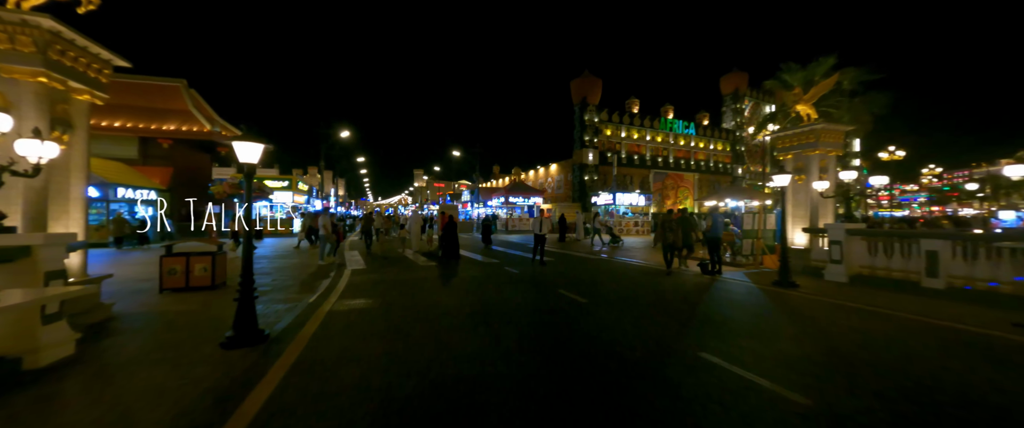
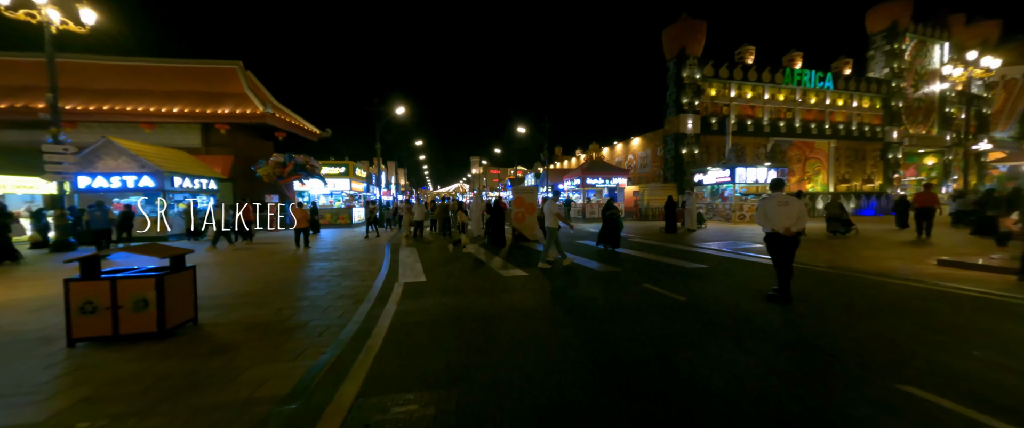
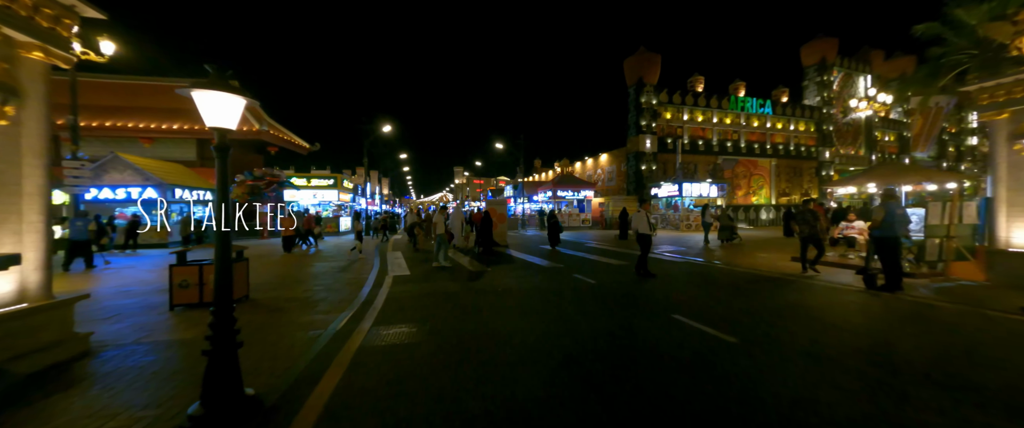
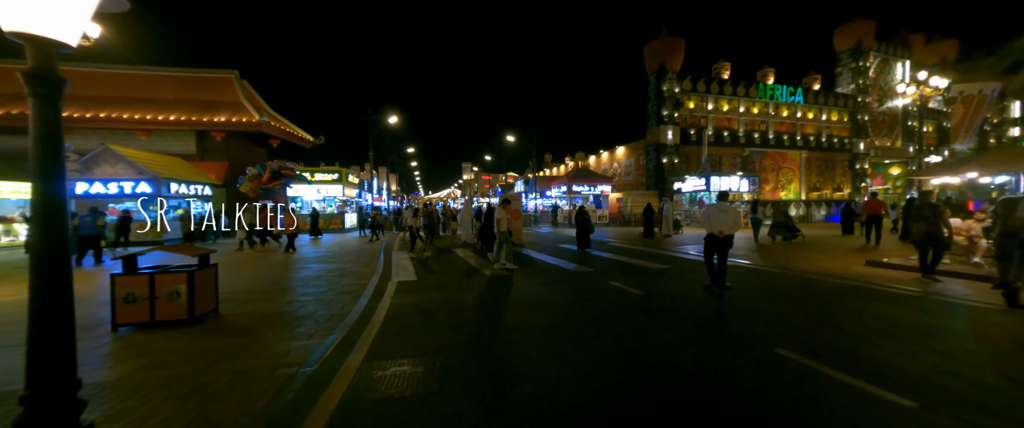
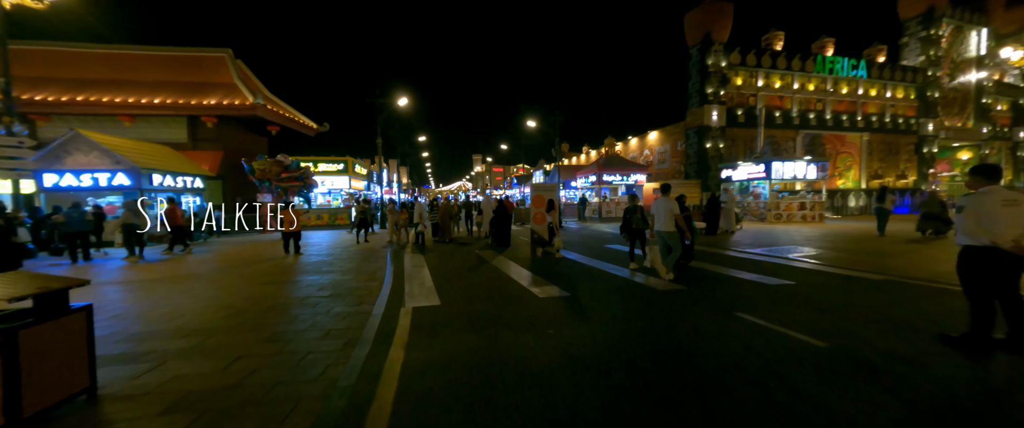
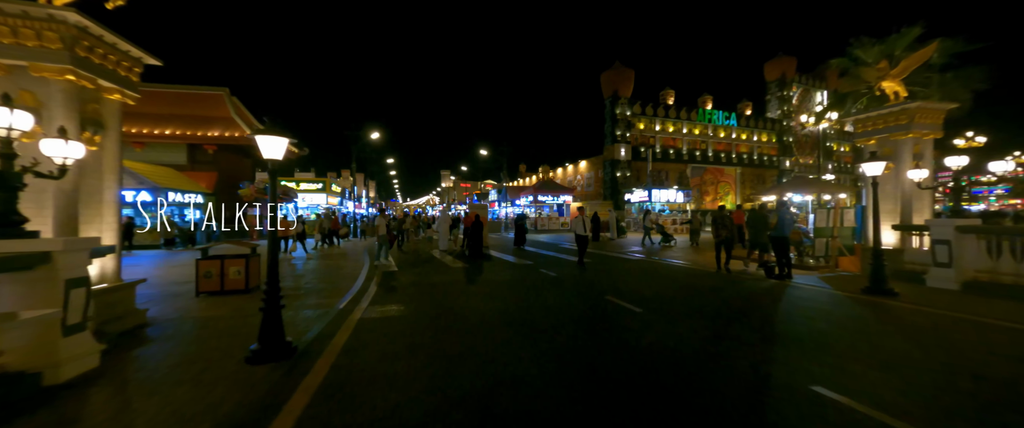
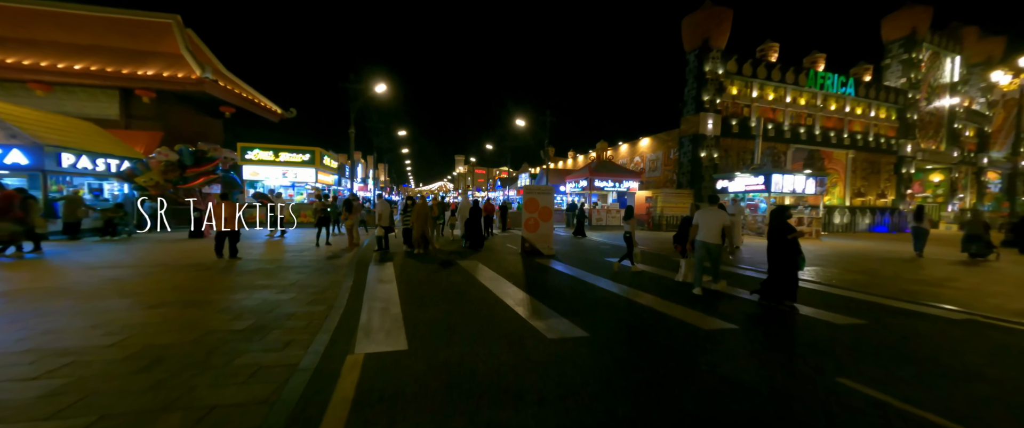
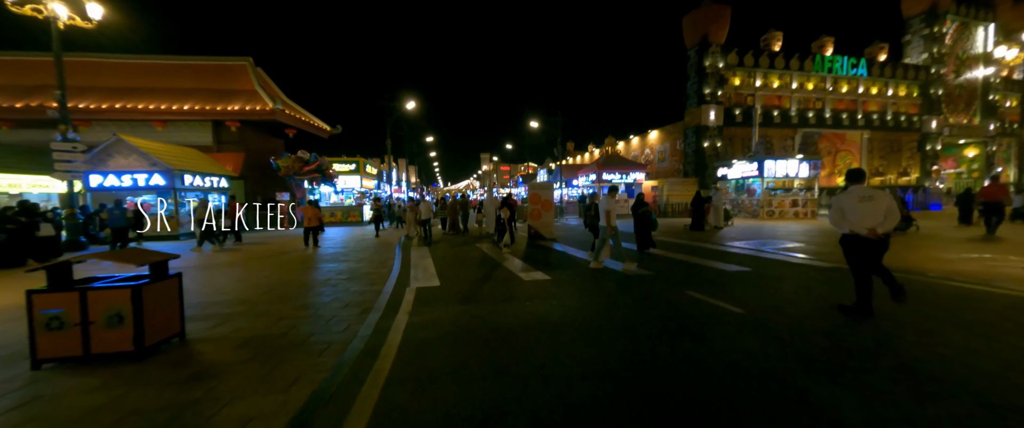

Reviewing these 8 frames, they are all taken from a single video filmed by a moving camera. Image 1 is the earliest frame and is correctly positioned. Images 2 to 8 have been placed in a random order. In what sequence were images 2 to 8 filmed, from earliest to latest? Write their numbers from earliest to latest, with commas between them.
6, 3, 4, 2, 8, 5, 7
